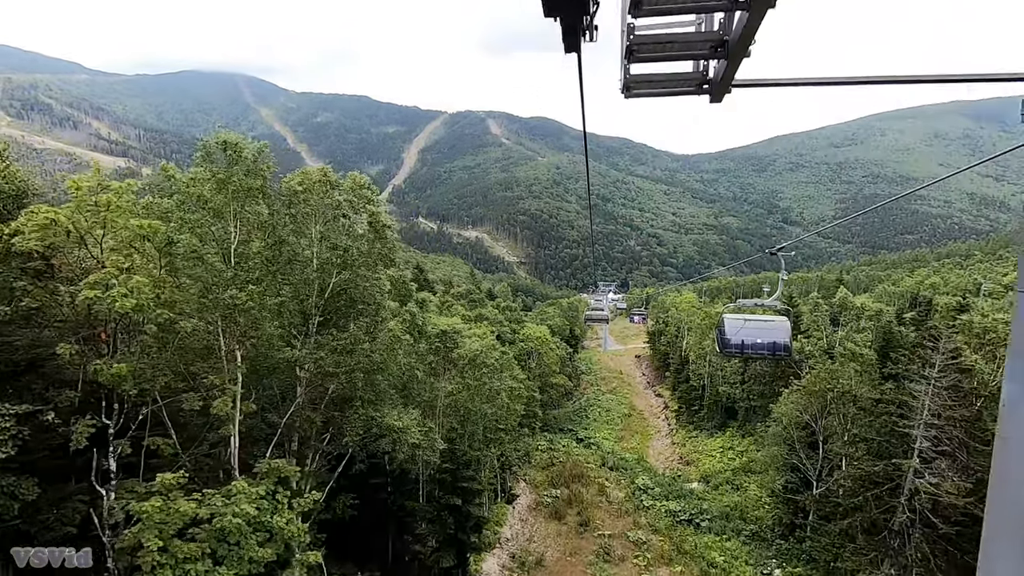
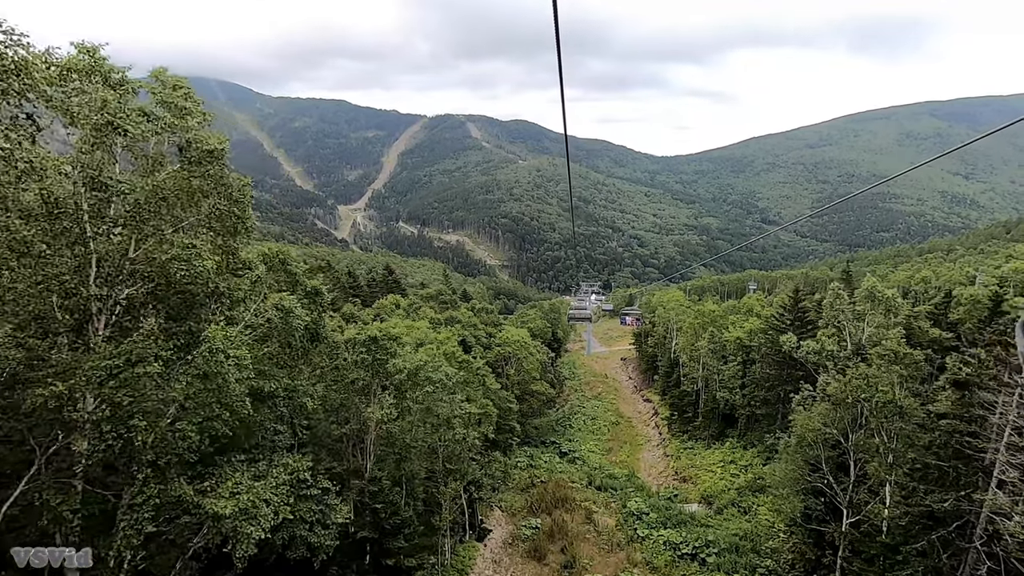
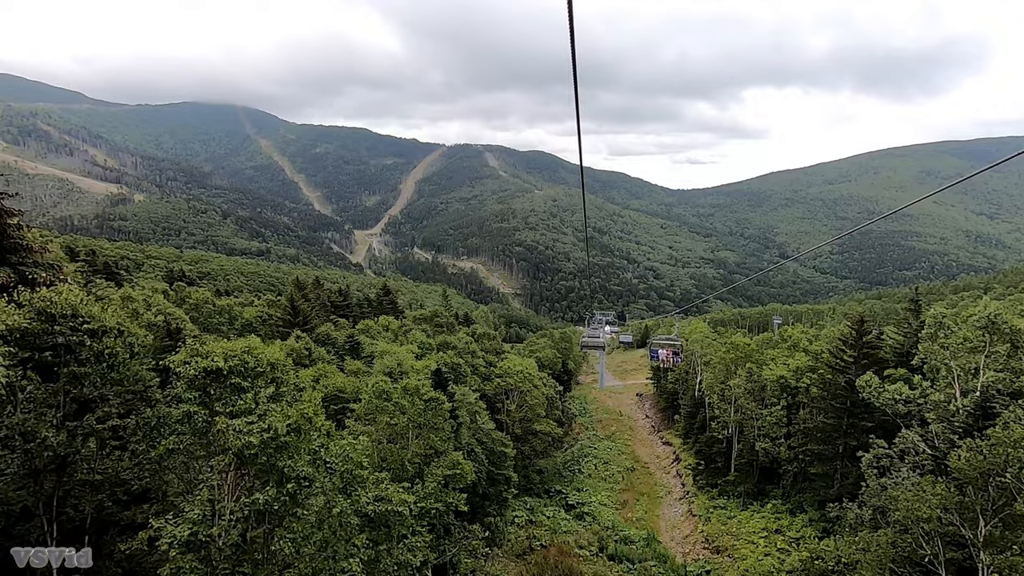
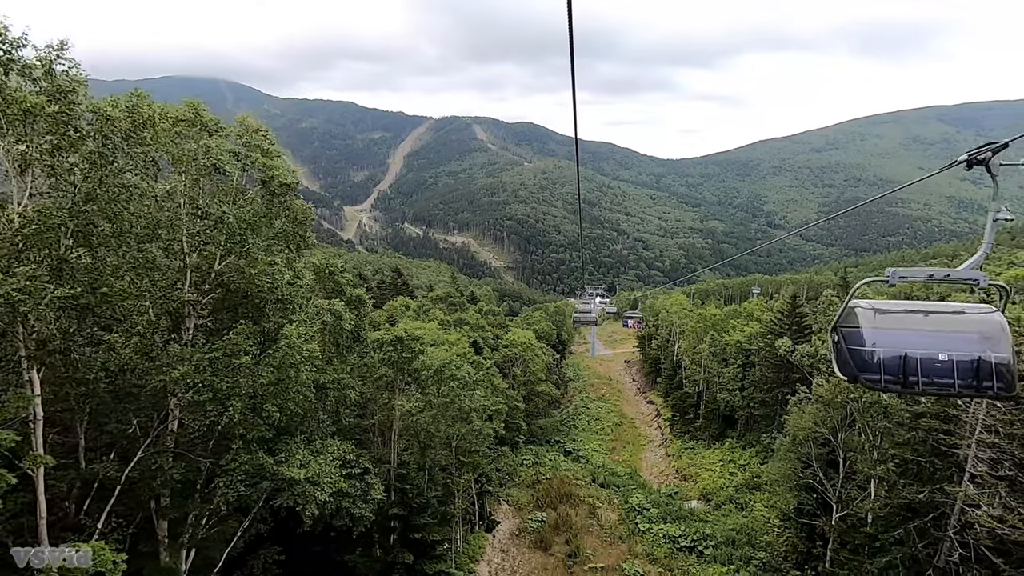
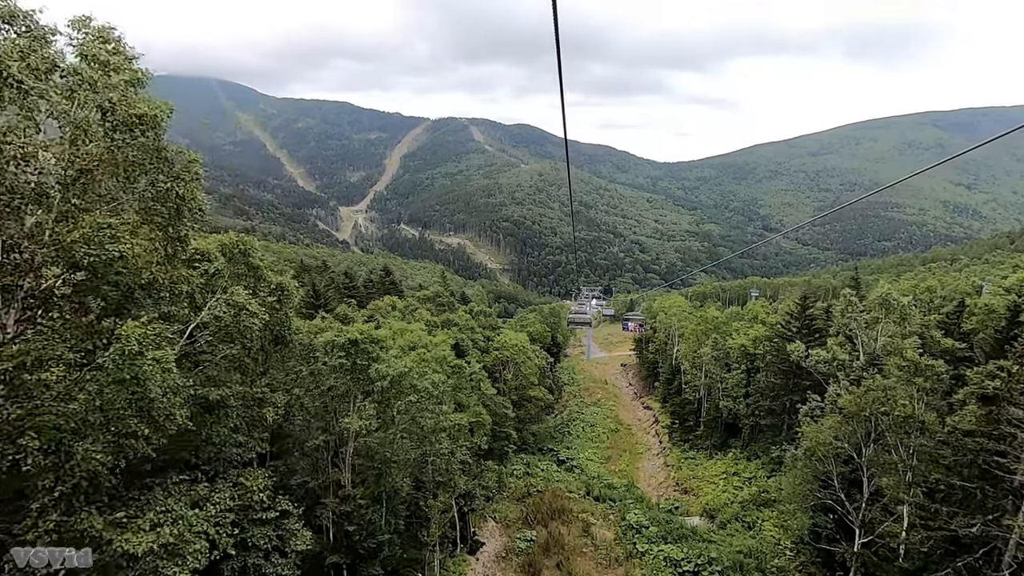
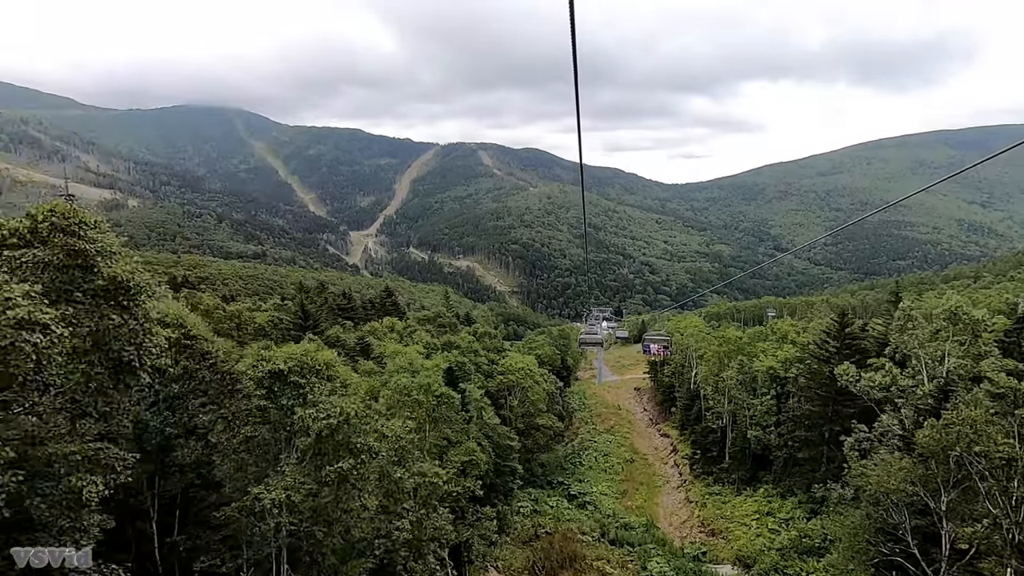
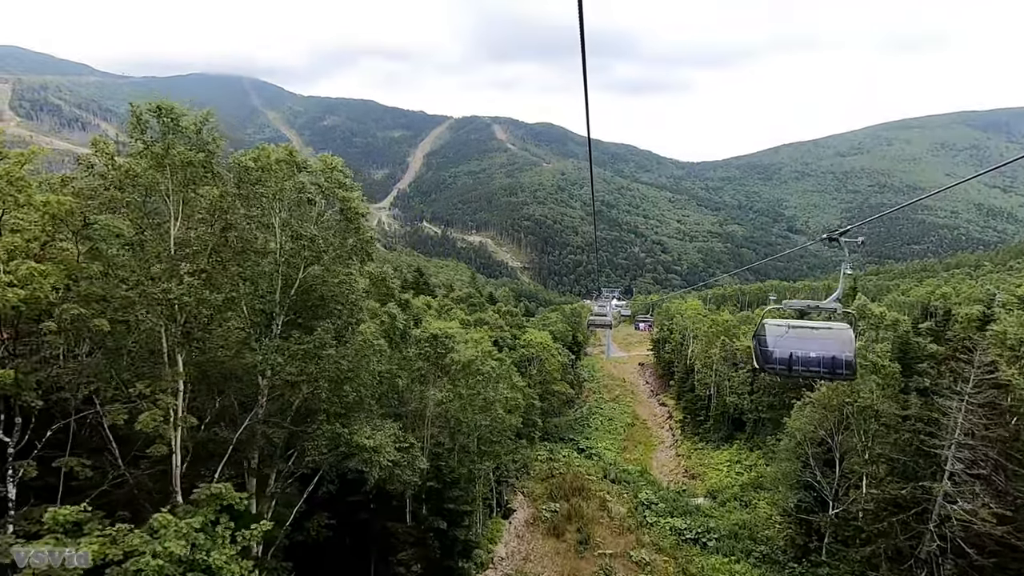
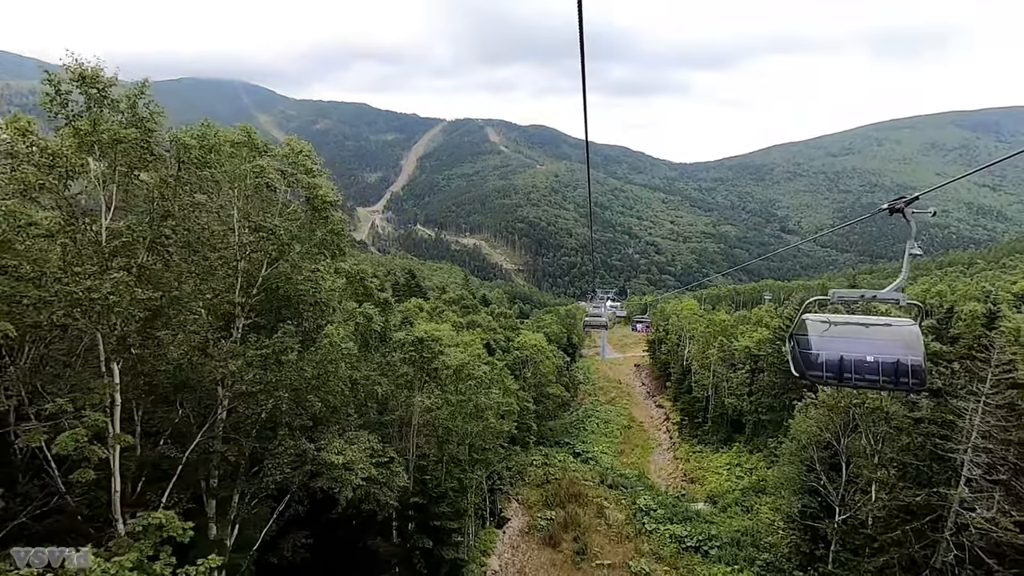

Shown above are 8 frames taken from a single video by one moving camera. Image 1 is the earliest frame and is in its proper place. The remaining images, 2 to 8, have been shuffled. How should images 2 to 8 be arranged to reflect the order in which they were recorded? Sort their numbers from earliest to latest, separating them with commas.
7, 8, 4, 2, 5, 6, 3
